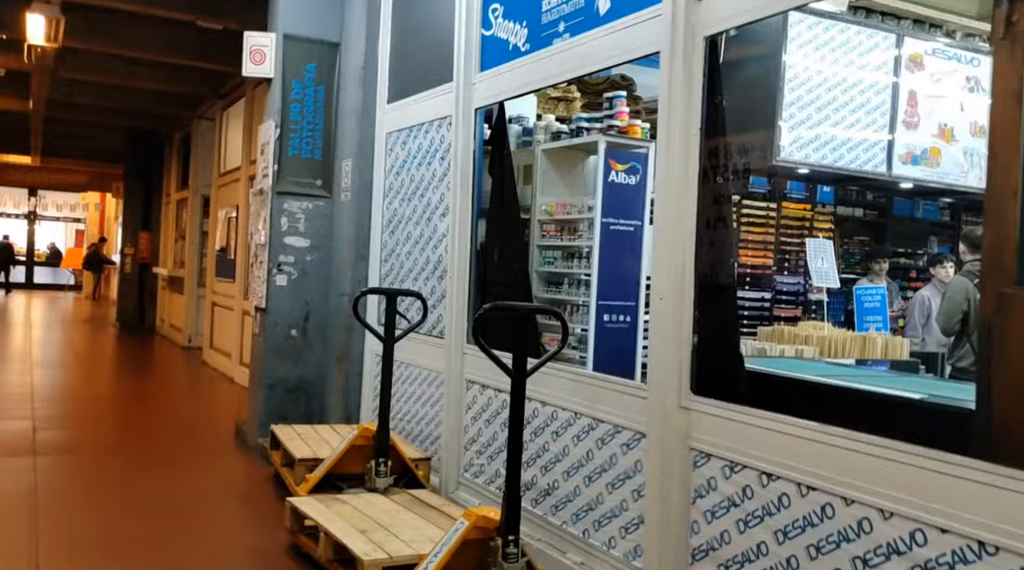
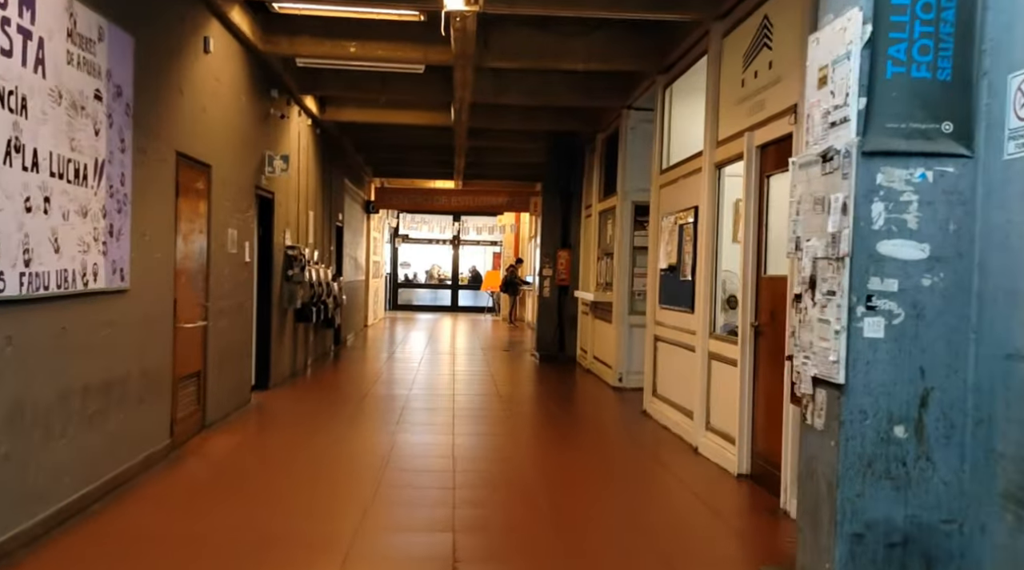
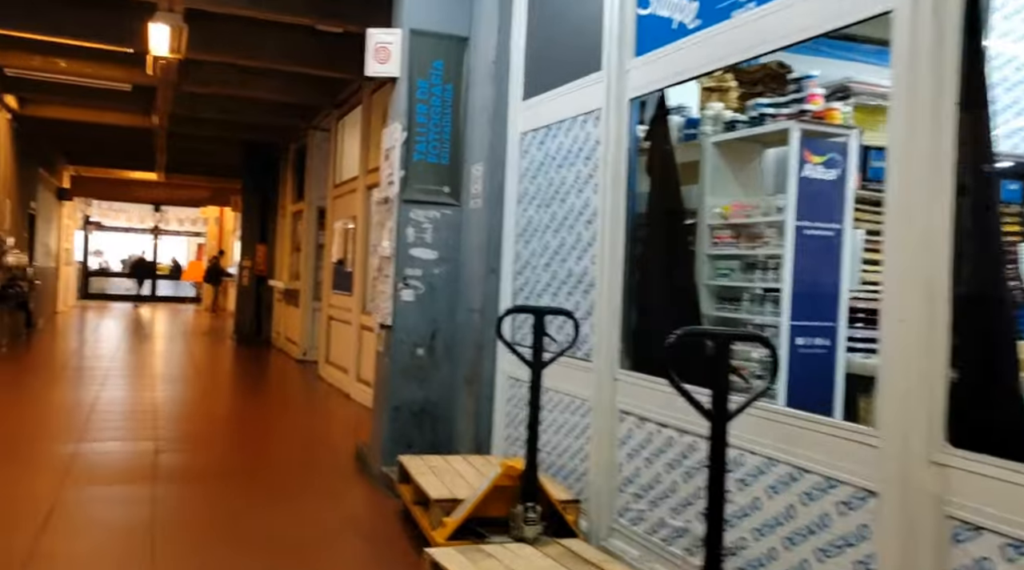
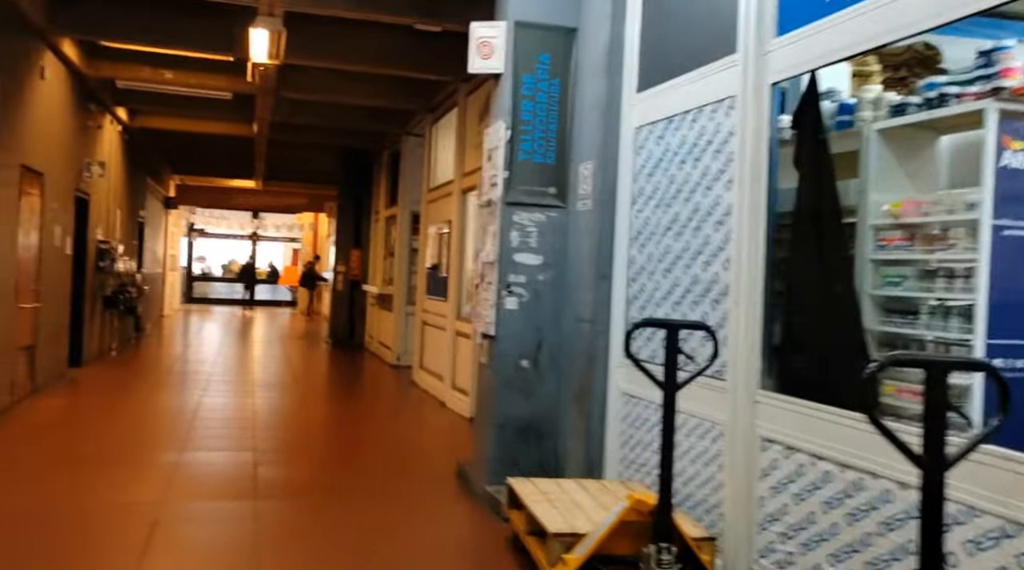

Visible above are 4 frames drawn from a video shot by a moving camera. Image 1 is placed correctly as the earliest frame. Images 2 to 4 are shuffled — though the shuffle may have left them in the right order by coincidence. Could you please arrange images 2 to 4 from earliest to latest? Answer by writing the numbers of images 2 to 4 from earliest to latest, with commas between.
3, 4, 2
